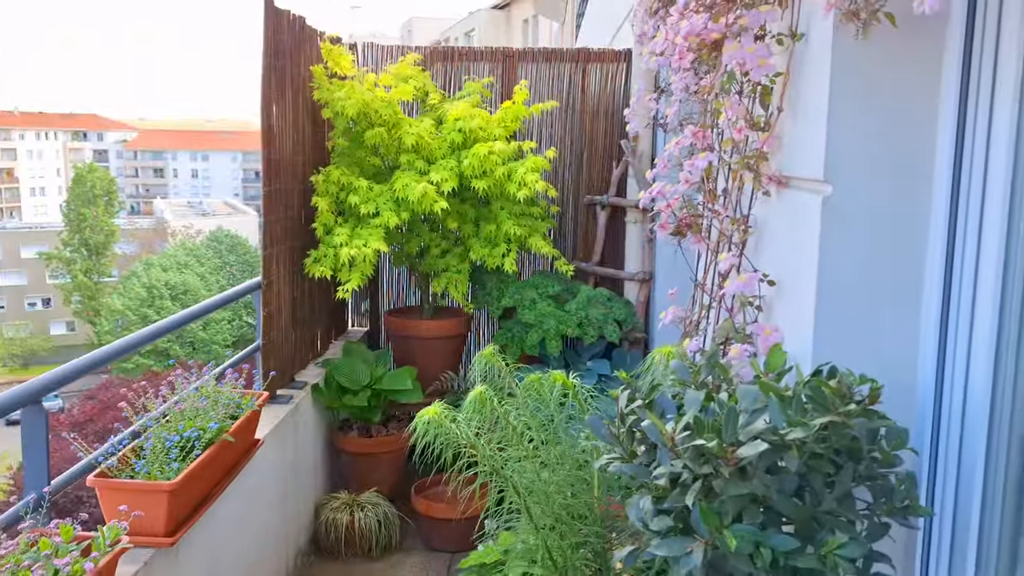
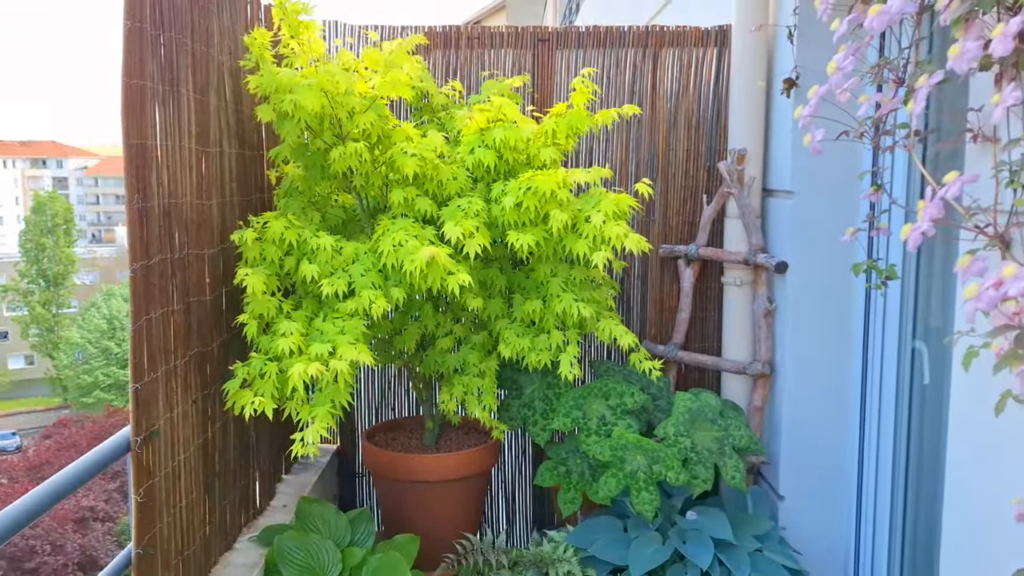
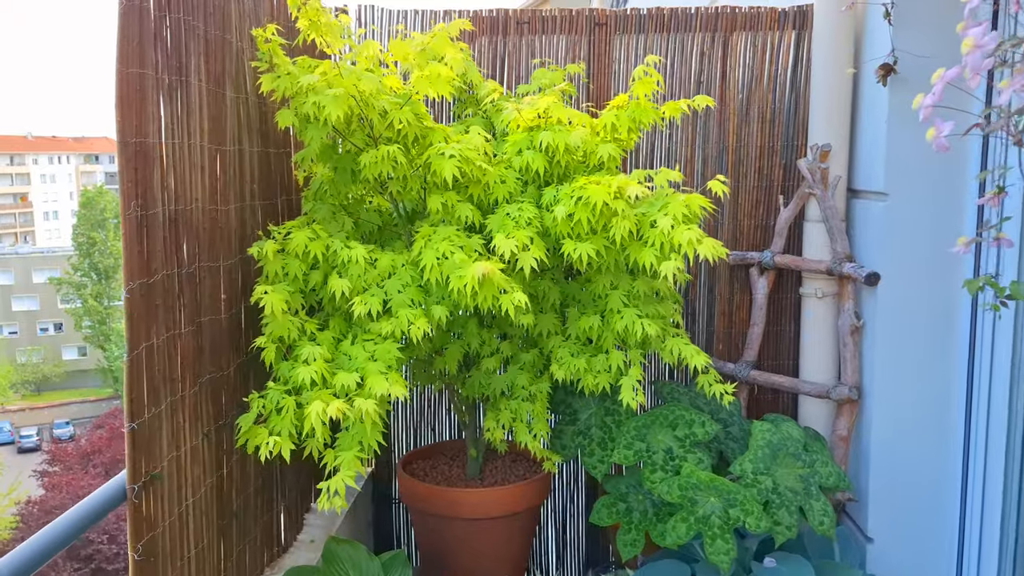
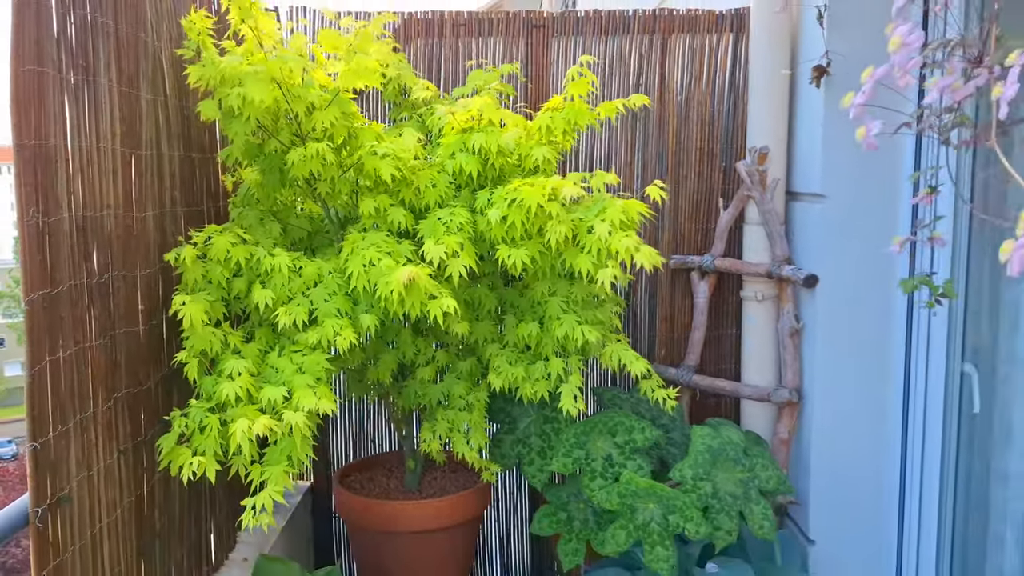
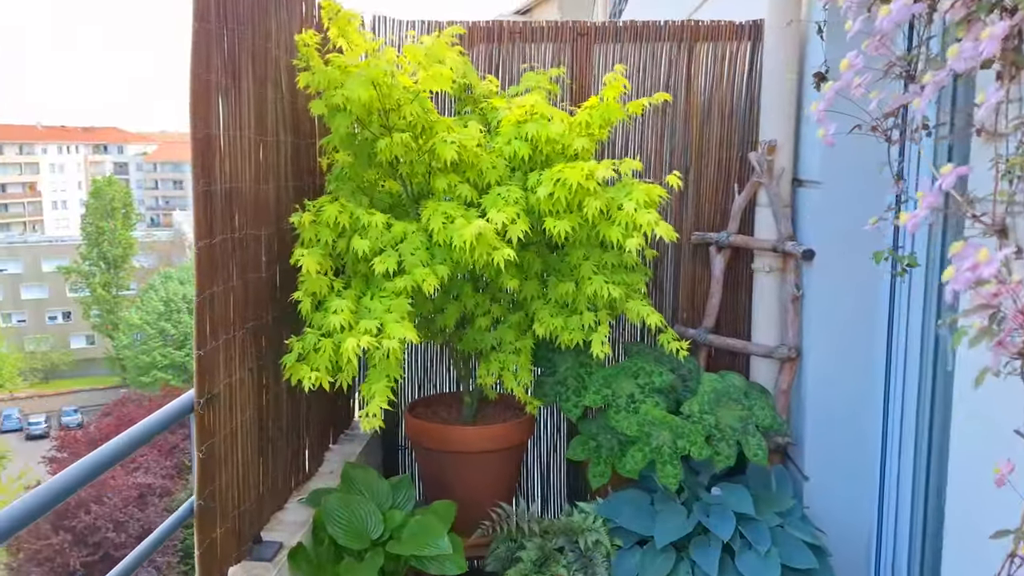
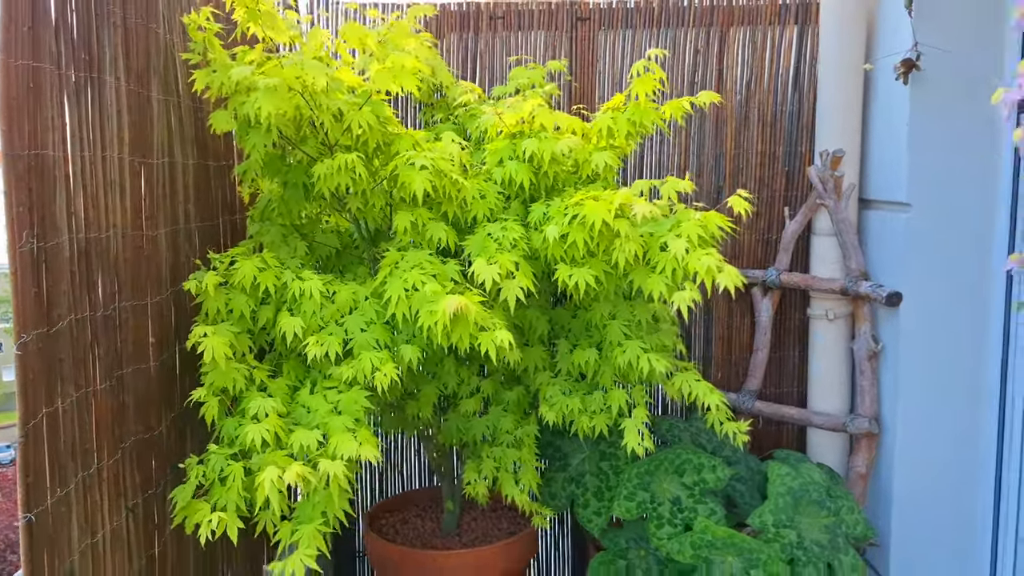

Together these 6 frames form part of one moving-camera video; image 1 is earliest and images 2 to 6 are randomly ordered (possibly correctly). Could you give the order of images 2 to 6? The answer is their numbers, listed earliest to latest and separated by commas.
5, 3, 6, 4, 2
